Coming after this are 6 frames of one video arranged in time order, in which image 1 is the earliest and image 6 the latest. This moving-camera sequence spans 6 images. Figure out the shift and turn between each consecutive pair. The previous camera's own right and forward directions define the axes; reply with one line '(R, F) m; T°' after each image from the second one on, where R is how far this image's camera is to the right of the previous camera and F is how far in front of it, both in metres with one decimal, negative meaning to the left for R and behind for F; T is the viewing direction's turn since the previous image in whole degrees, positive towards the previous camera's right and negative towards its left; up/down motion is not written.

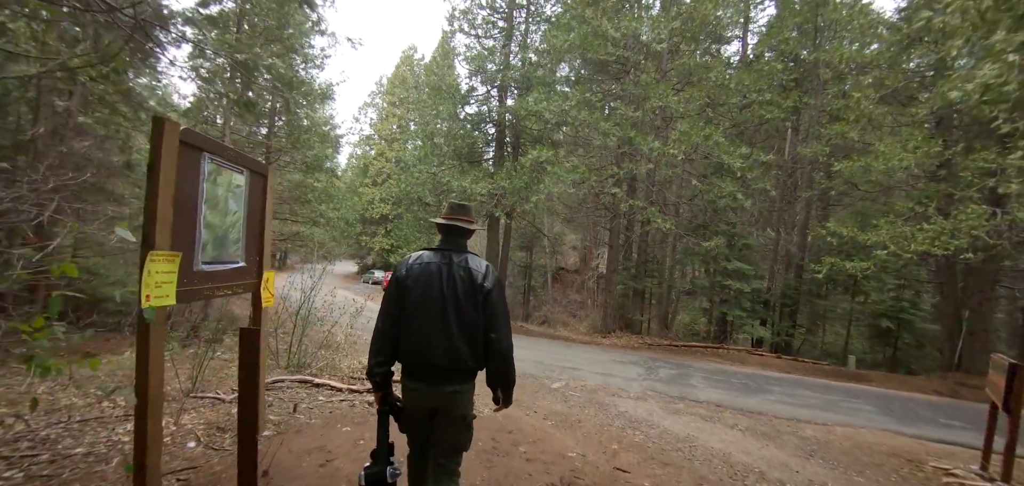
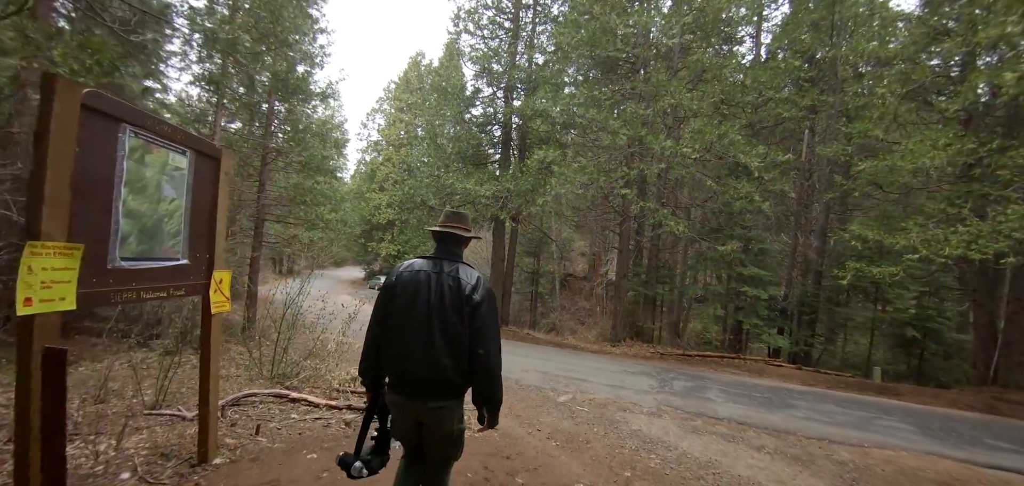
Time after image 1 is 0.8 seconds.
(+0.1, +0.6) m; -1°
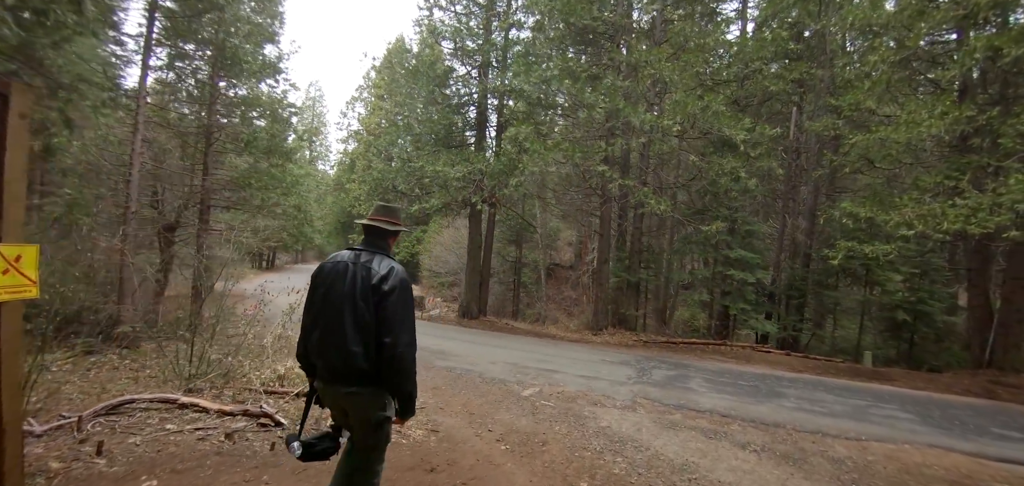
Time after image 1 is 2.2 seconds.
(+0.5, +0.8) m; +1°
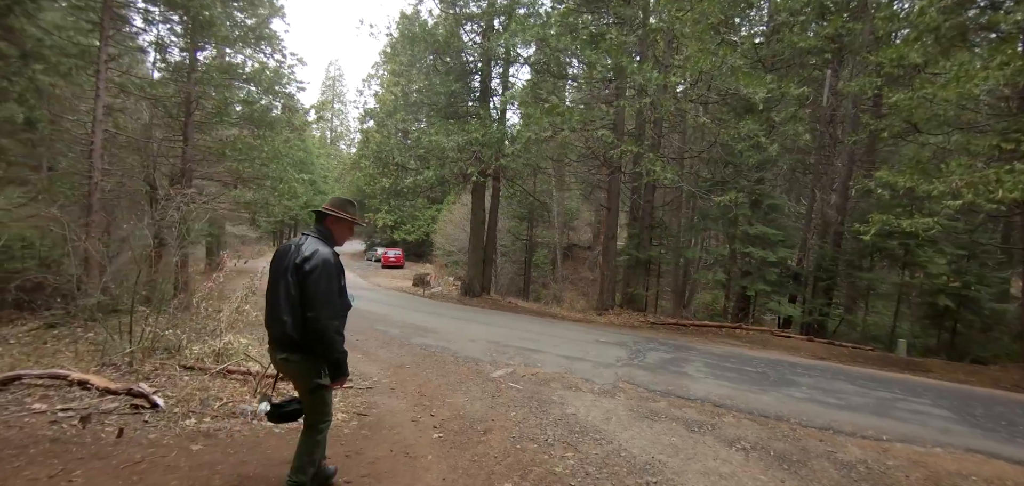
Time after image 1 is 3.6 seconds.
(+0.7, +0.8) m; -3°
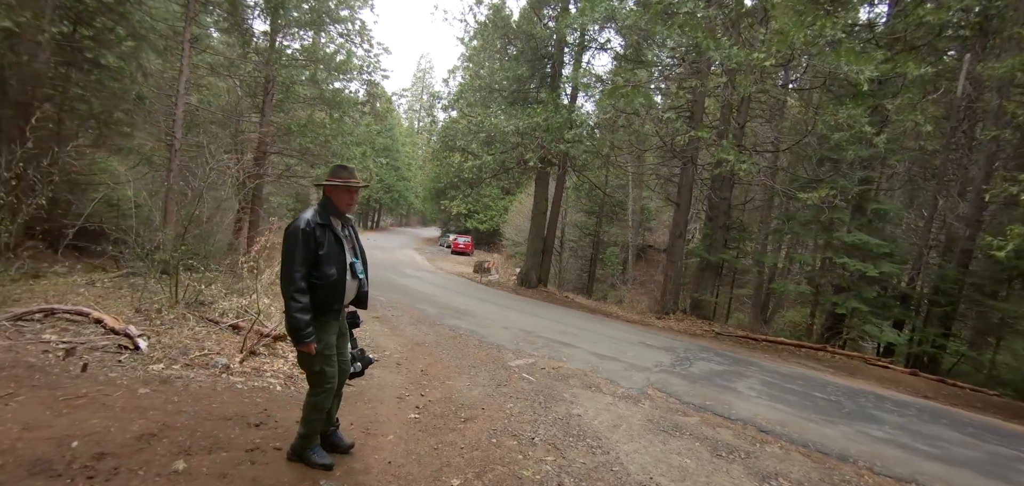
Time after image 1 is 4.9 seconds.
(+0.6, +0.5) m; -10°
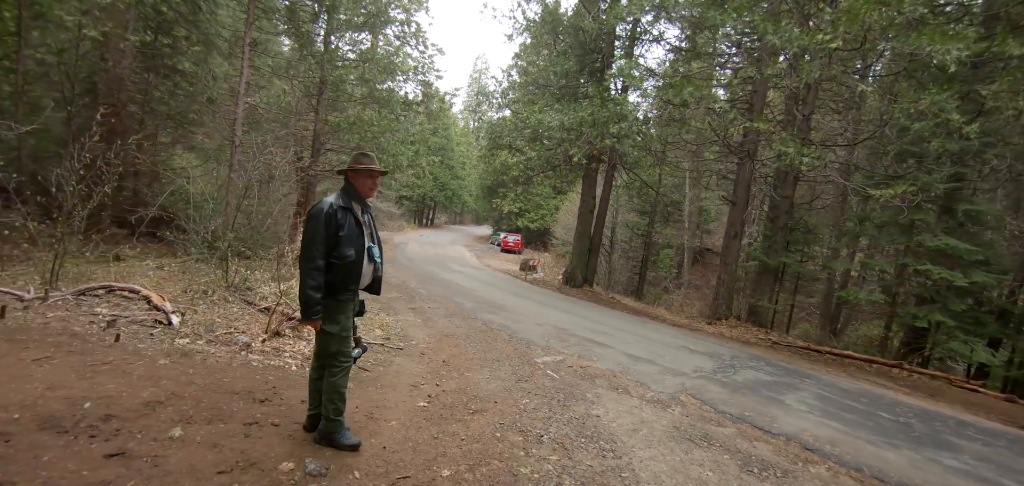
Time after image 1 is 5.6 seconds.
(+0.3, +0.1) m; -7°
